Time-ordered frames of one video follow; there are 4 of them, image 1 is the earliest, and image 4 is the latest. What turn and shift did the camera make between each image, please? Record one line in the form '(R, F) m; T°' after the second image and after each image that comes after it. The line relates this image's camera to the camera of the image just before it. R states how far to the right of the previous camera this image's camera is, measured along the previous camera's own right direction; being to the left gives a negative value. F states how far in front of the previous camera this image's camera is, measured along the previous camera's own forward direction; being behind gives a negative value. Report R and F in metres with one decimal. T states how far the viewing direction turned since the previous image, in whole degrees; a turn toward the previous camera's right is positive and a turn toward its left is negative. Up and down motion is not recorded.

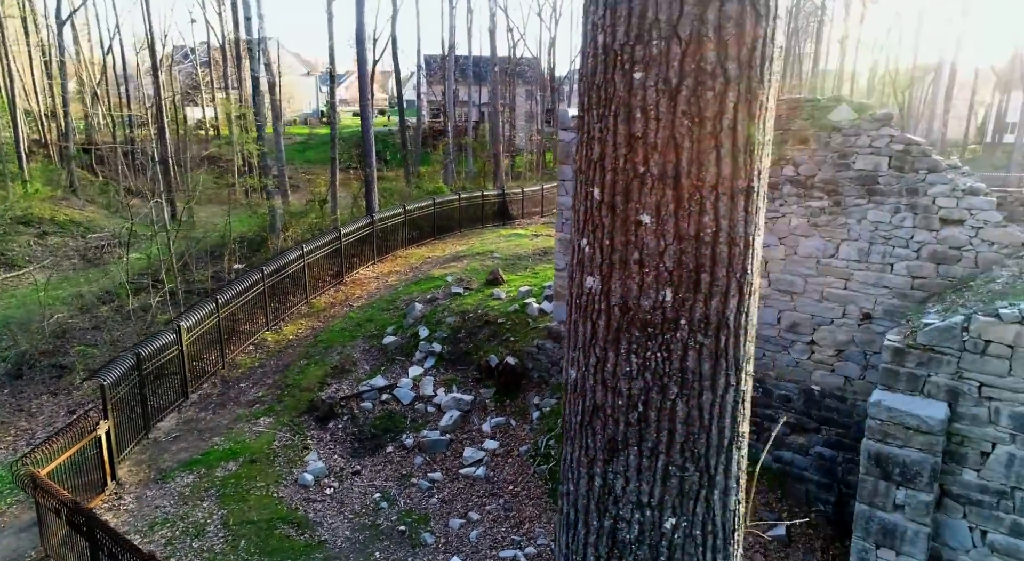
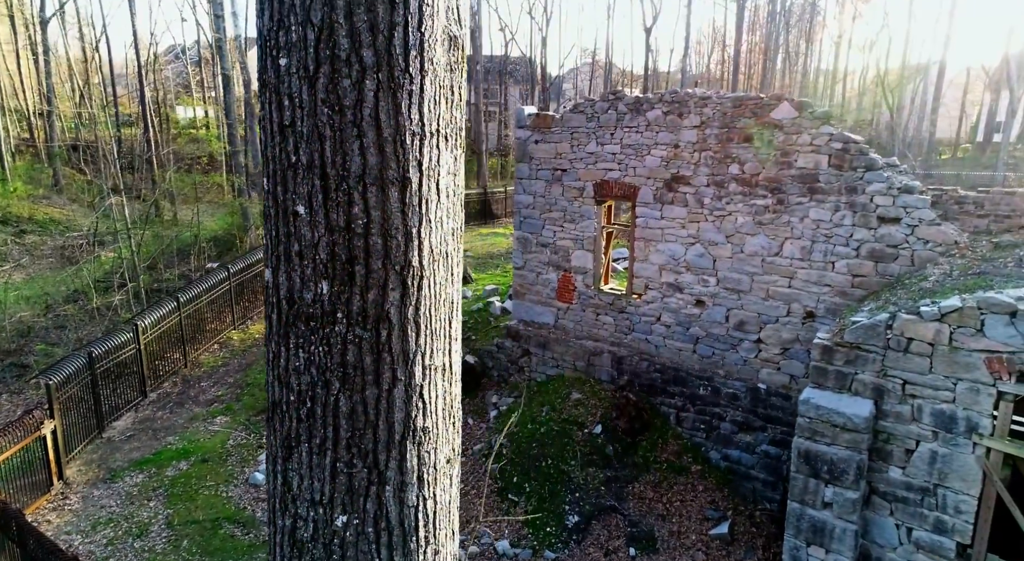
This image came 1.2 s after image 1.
(+0.5, 0.0) m; 0°
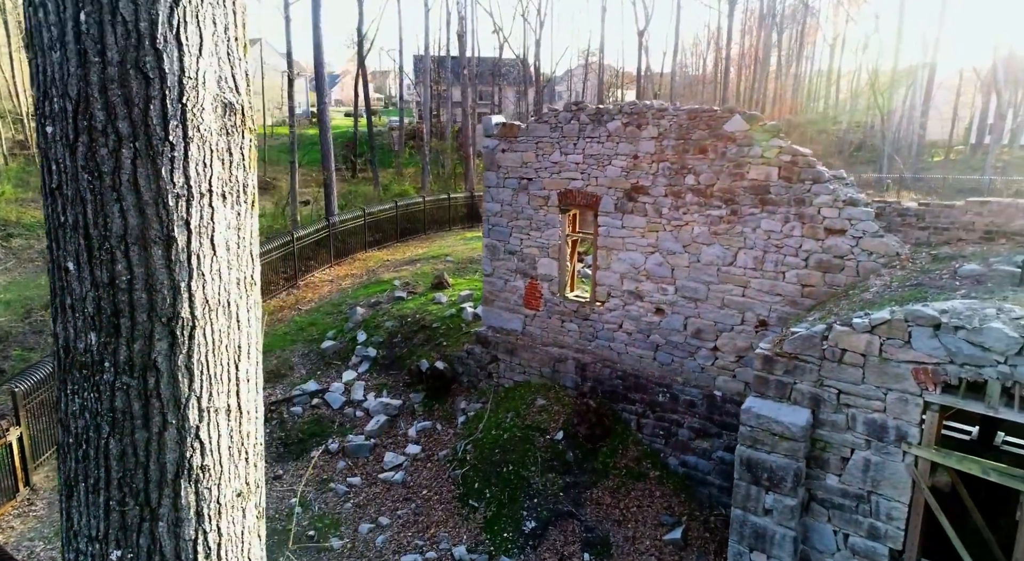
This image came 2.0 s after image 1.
(+0.4, -0.1) m; 0°
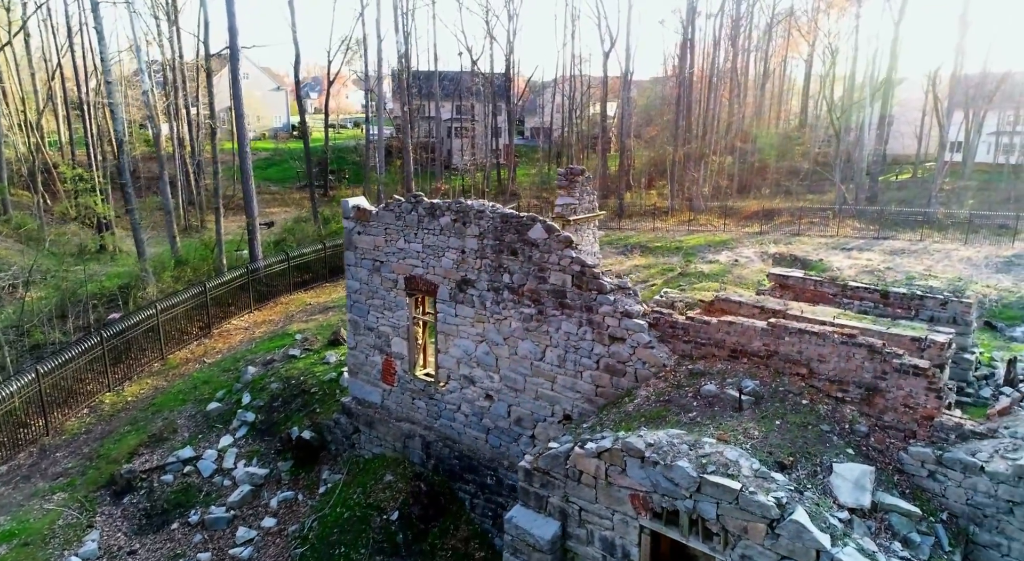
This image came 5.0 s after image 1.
(+1.8, -0.4) m; +1°
